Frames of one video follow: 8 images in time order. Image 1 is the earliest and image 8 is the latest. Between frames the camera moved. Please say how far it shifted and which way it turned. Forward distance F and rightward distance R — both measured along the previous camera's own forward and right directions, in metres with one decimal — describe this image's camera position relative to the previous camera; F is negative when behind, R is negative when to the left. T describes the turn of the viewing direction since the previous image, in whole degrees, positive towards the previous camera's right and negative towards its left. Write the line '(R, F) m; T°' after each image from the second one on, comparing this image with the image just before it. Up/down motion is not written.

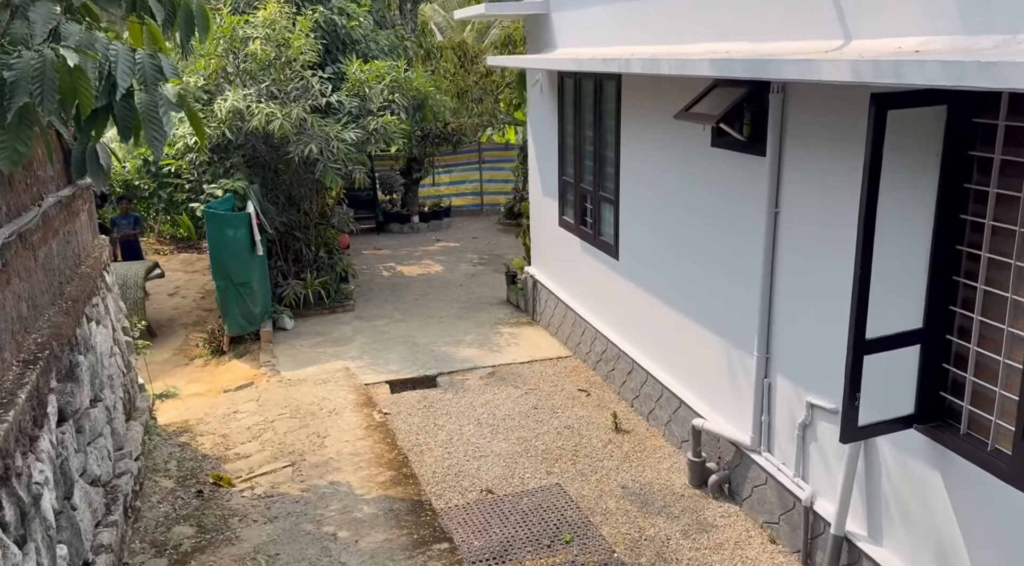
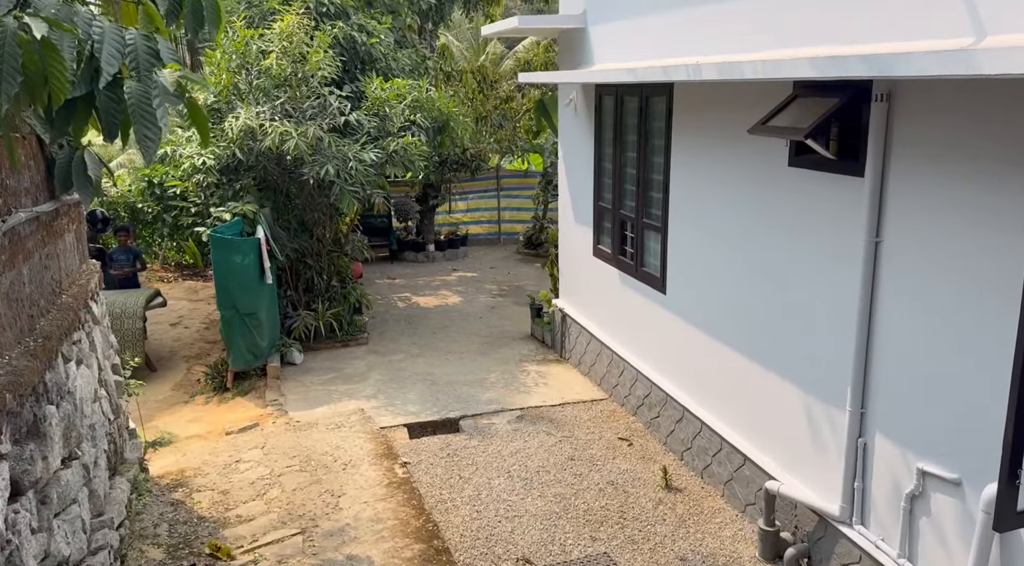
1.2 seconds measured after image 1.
(-0.2, +0.6) m; 0°
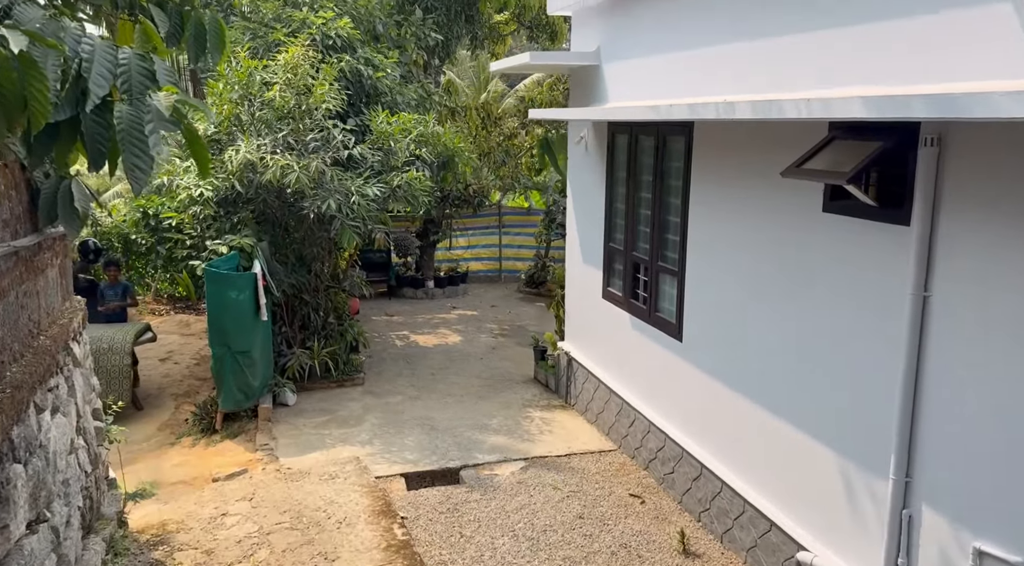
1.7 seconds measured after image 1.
(-0.1, +0.3) m; 0°
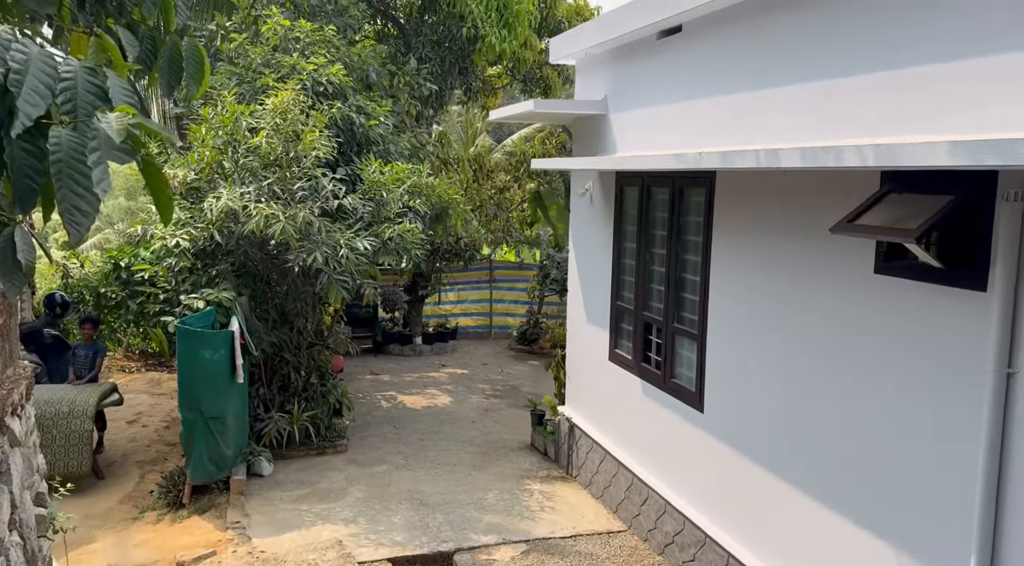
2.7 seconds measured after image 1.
(-0.1, +0.5) m; +1°
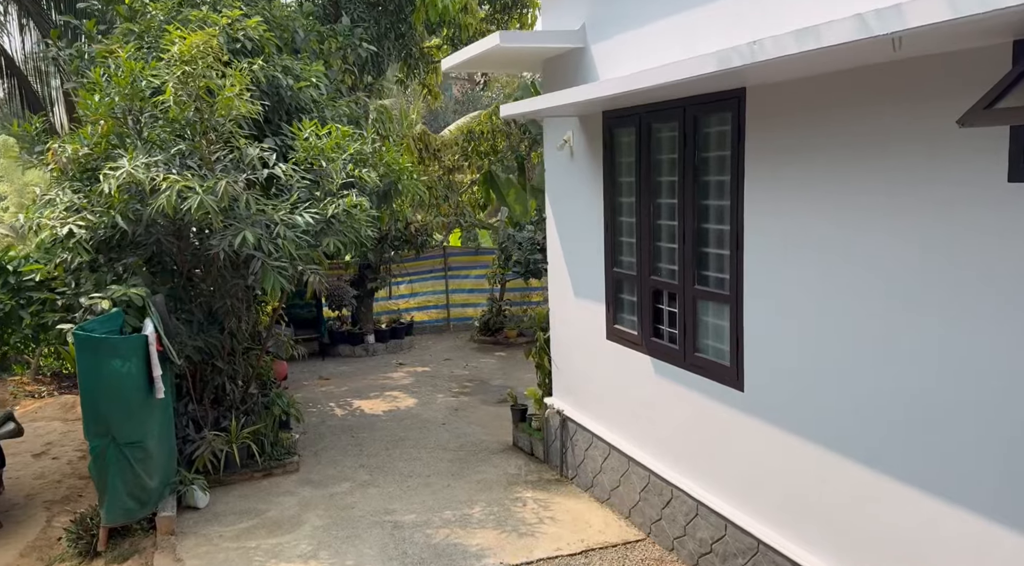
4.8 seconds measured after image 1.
(-0.2, +1.0) m; +4°
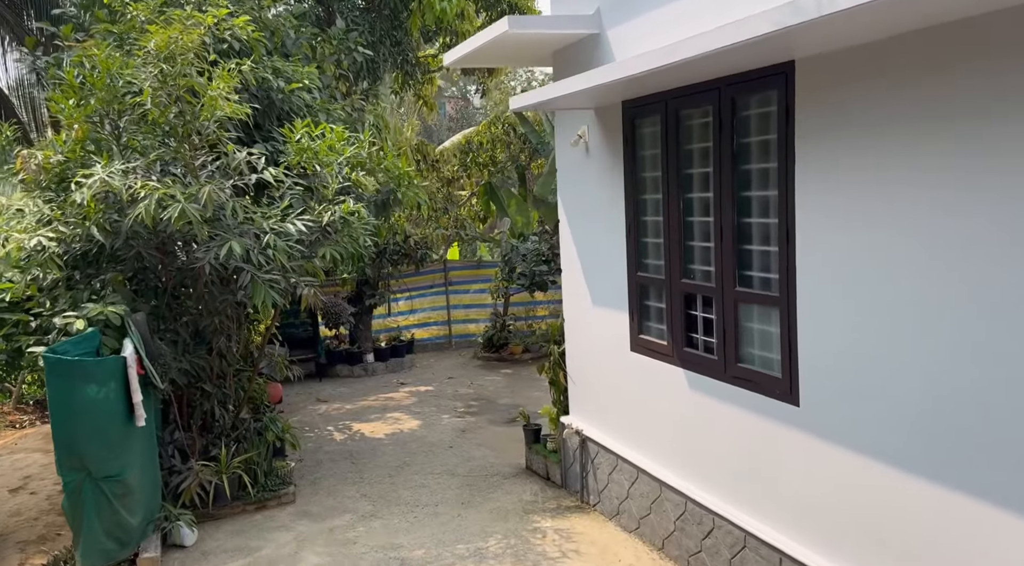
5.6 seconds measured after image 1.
(-0.1, +0.4) m; 0°
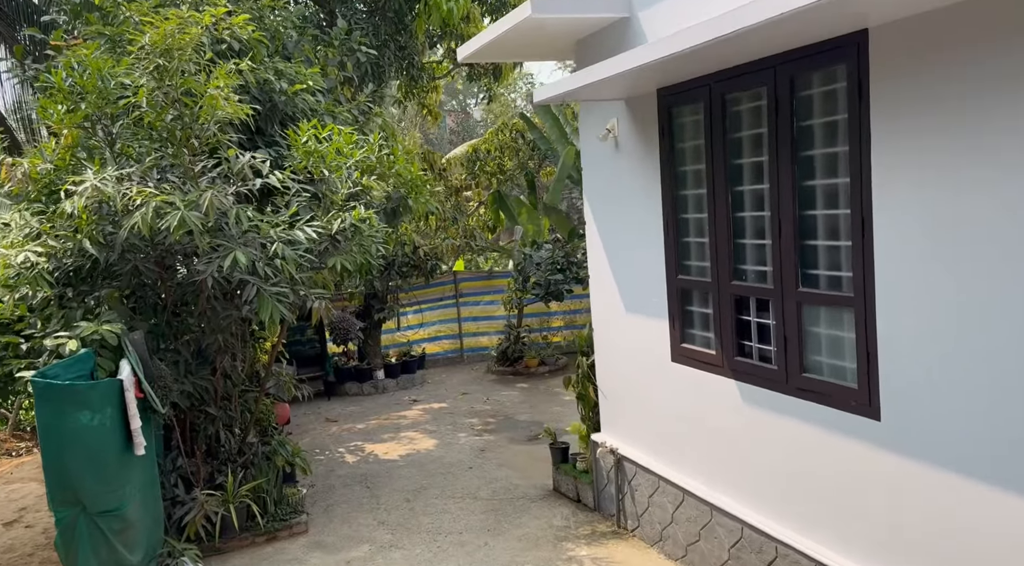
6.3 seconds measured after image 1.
(-0.1, +0.4) m; 0°
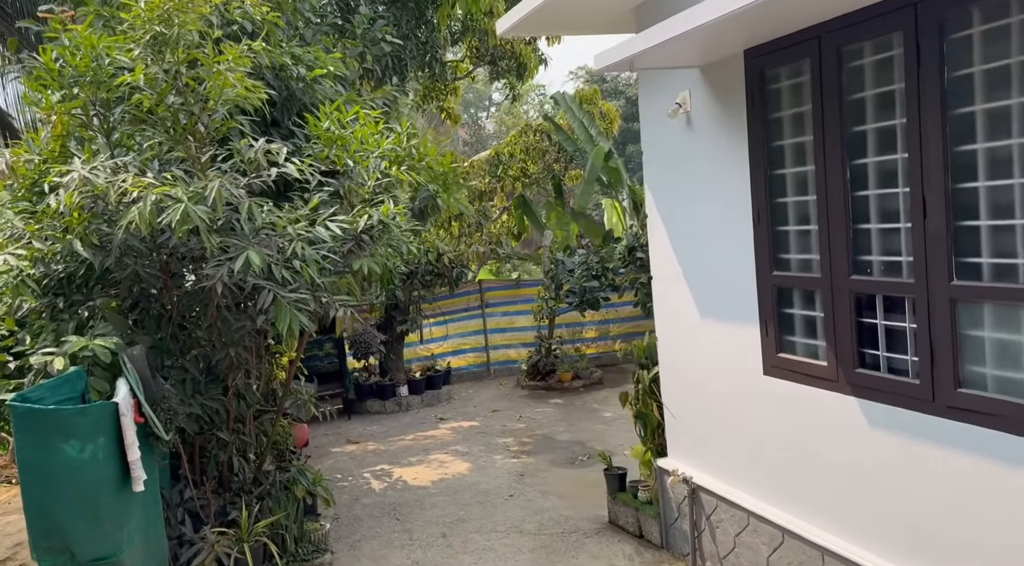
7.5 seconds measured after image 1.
(-0.2, +0.6) m; -1°
